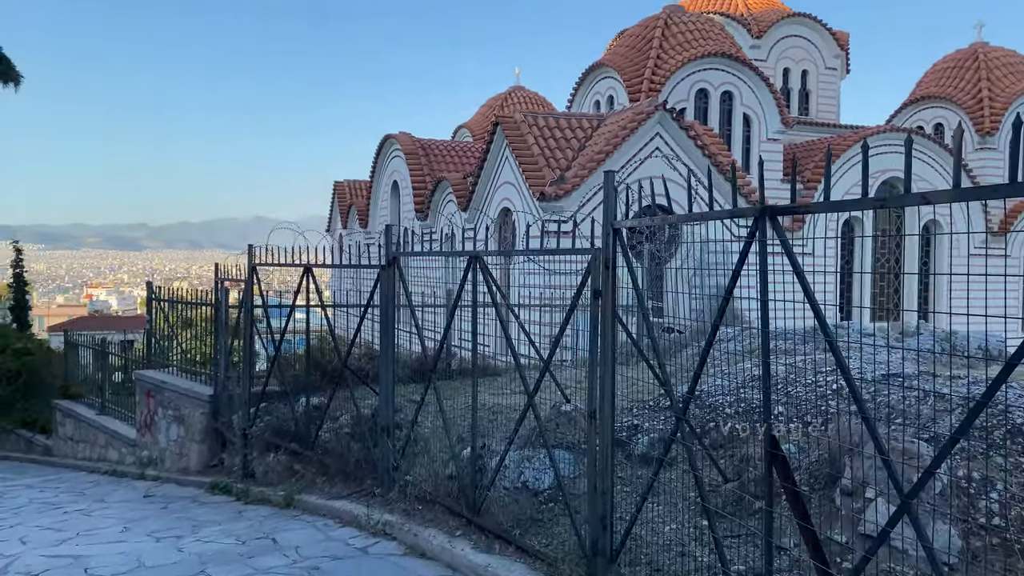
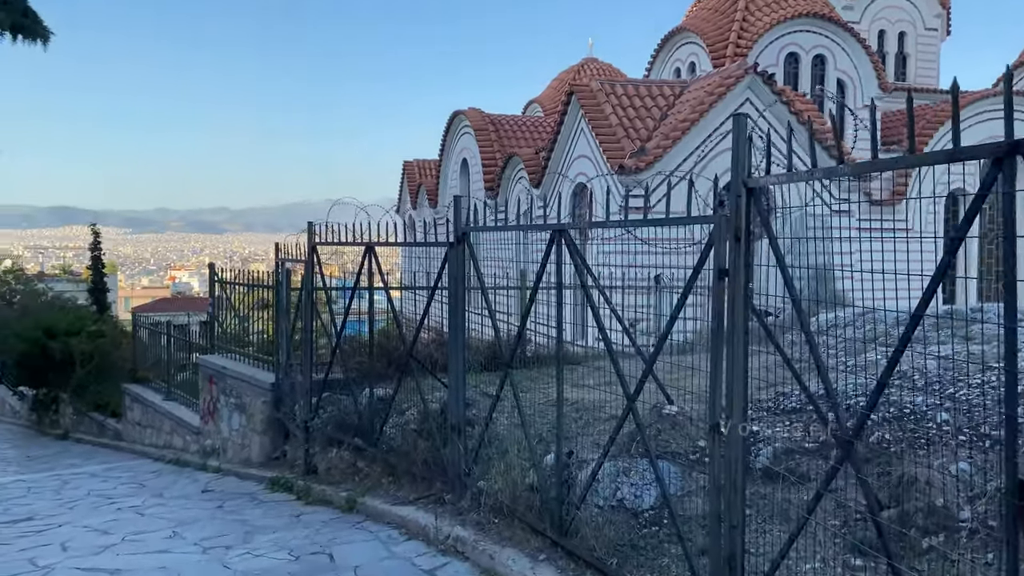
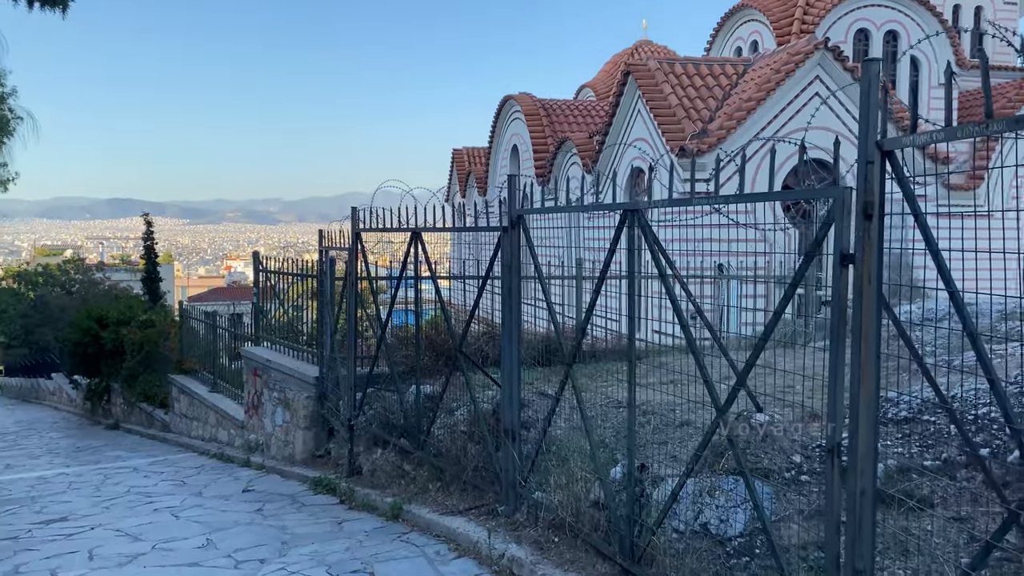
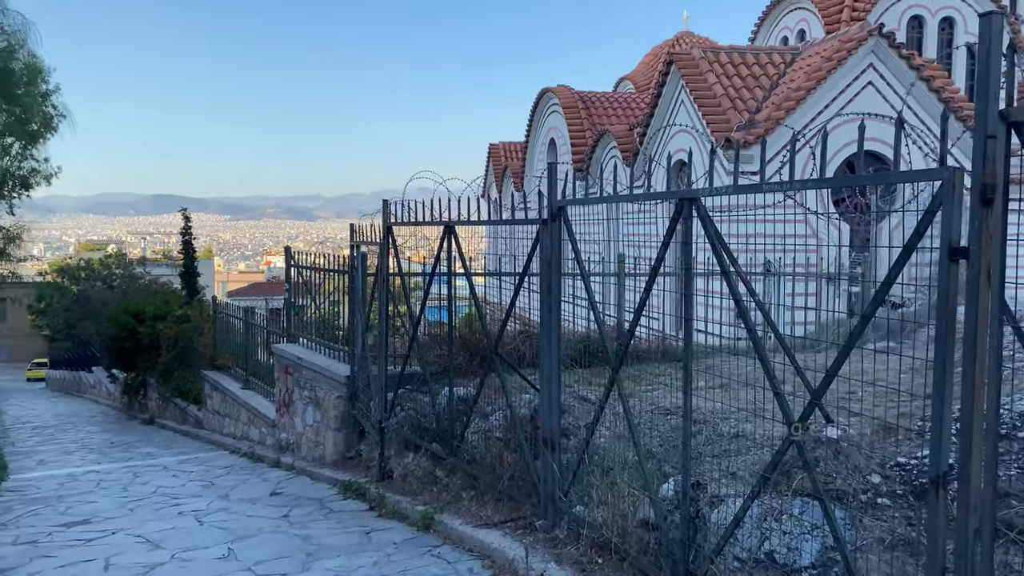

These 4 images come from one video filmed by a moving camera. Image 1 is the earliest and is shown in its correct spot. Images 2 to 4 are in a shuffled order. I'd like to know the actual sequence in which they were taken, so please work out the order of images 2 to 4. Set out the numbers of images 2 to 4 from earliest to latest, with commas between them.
2, 3, 4
